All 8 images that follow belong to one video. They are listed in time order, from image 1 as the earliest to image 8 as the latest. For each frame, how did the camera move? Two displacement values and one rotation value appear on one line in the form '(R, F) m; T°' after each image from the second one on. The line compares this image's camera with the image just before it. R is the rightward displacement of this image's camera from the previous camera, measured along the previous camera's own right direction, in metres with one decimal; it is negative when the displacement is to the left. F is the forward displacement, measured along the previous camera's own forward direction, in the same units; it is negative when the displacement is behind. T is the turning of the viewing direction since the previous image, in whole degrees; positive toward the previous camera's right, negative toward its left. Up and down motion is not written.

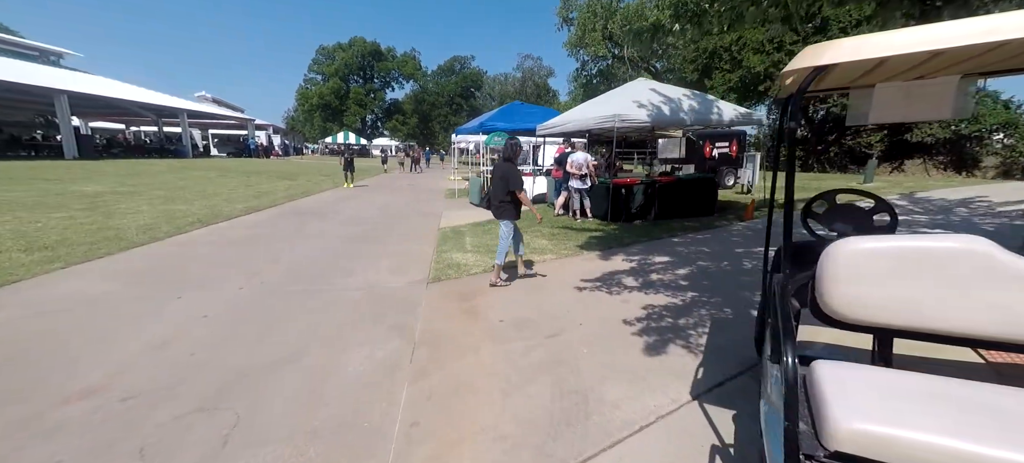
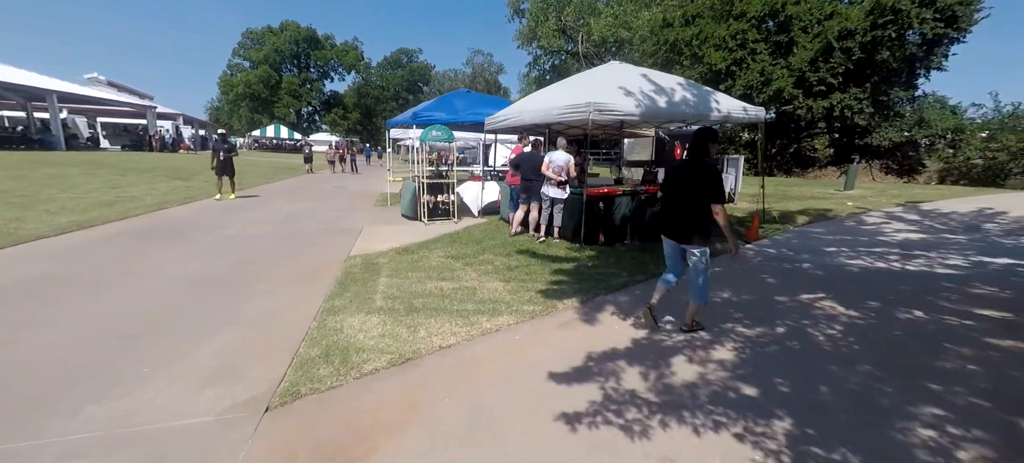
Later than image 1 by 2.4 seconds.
(+0.2, +2.4) m; +7°
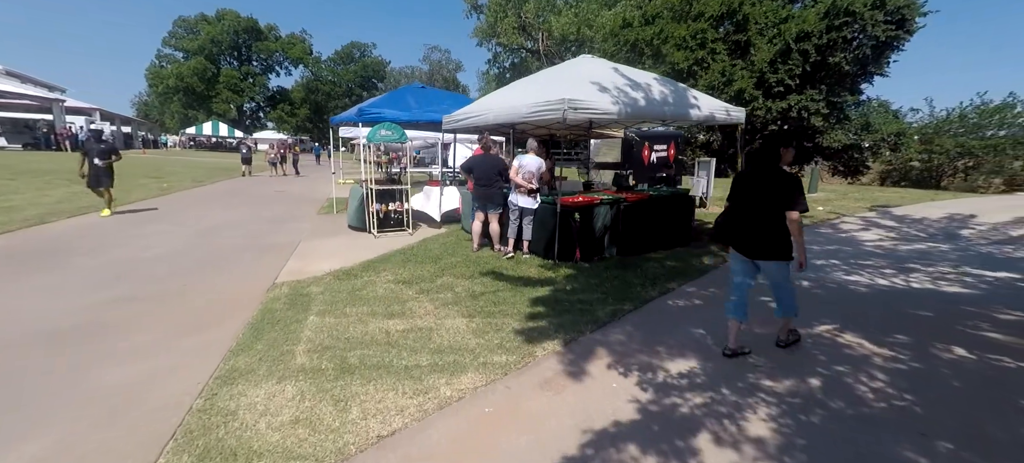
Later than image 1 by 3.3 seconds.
(0.0, +1.0) m; +5°
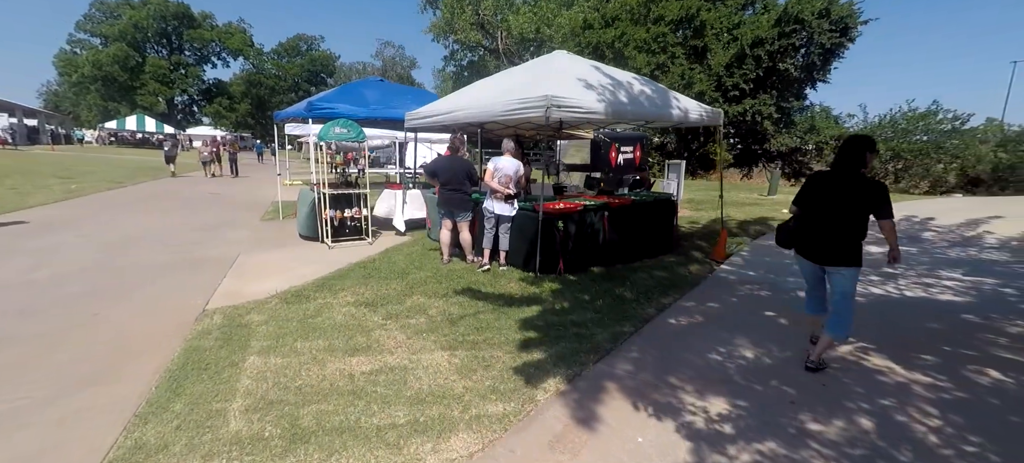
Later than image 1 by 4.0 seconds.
(-0.3, +0.6) m; +6°
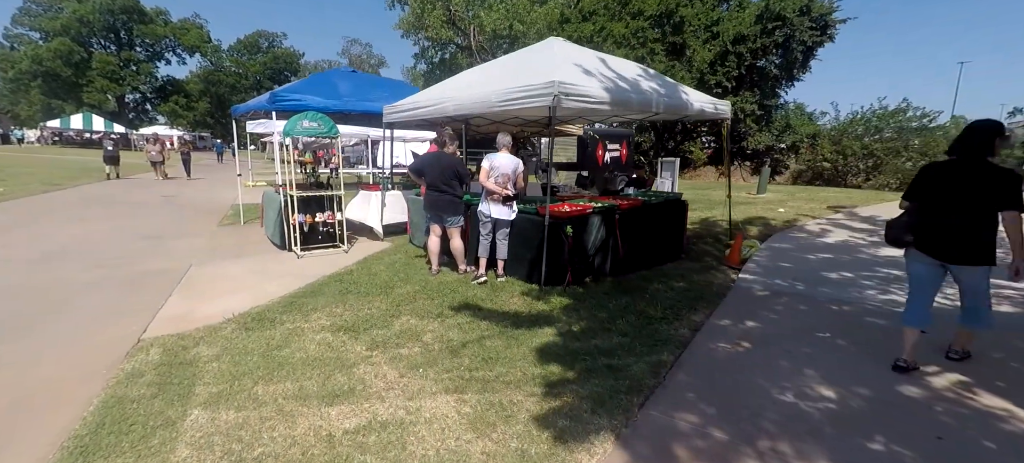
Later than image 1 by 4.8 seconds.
(-0.3, +0.7) m; +3°
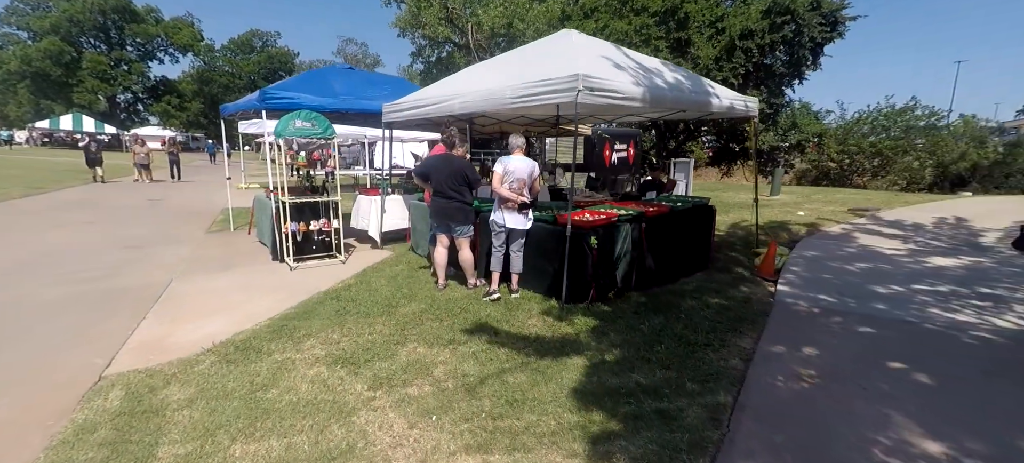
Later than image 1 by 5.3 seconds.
(-0.2, +0.5) m; 0°
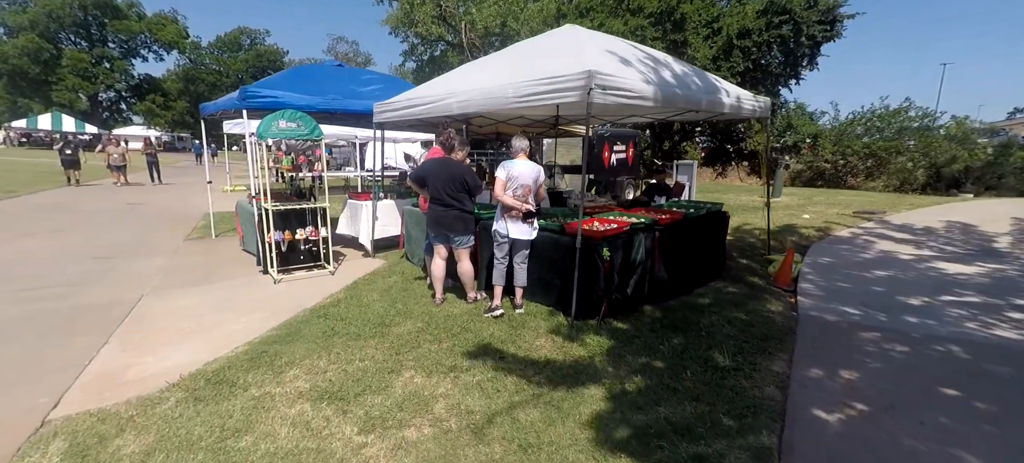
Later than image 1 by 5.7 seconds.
(-0.1, +0.4) m; +1°
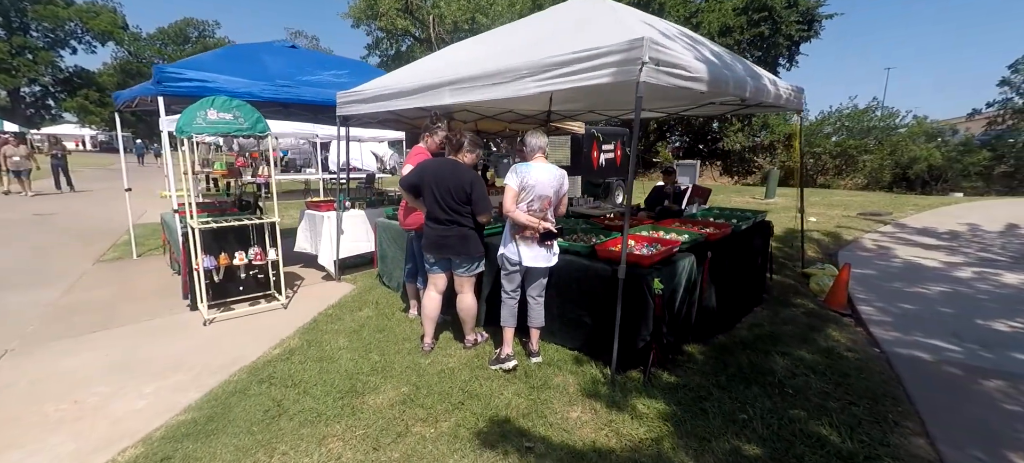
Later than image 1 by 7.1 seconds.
(-0.3, +1.1) m; +4°
